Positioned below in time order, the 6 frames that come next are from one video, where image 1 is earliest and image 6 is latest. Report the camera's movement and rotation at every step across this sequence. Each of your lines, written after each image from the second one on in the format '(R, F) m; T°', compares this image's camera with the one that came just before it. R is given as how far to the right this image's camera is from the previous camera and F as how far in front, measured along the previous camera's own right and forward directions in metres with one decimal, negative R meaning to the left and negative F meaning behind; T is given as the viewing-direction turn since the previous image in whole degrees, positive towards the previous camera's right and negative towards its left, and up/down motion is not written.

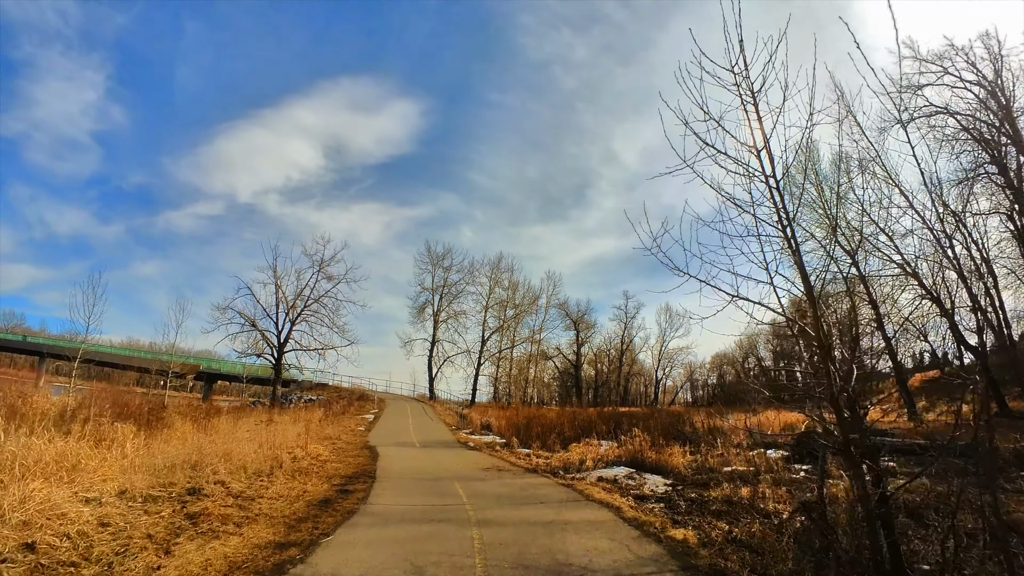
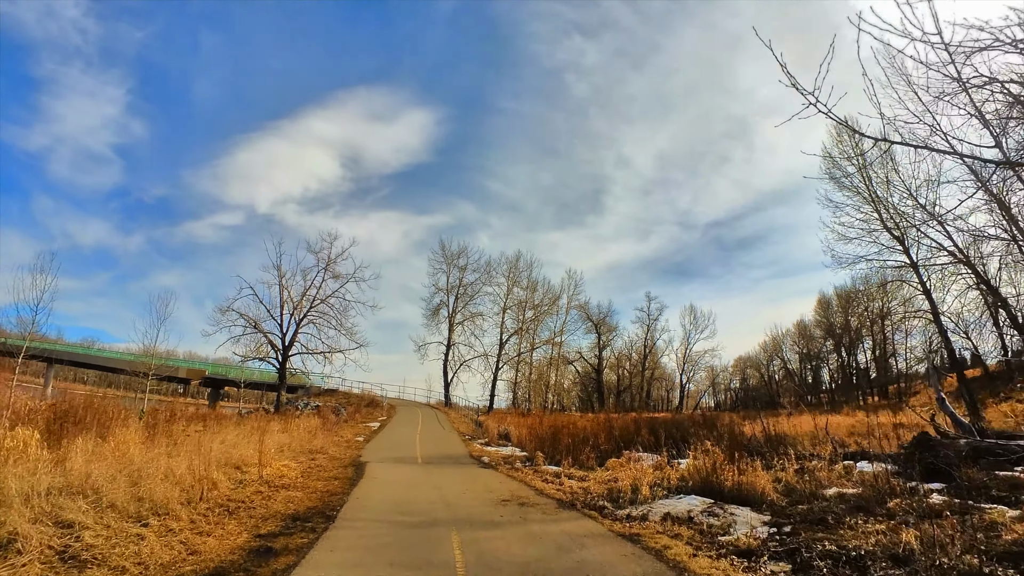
(-0.1, +3.4) m; -2°
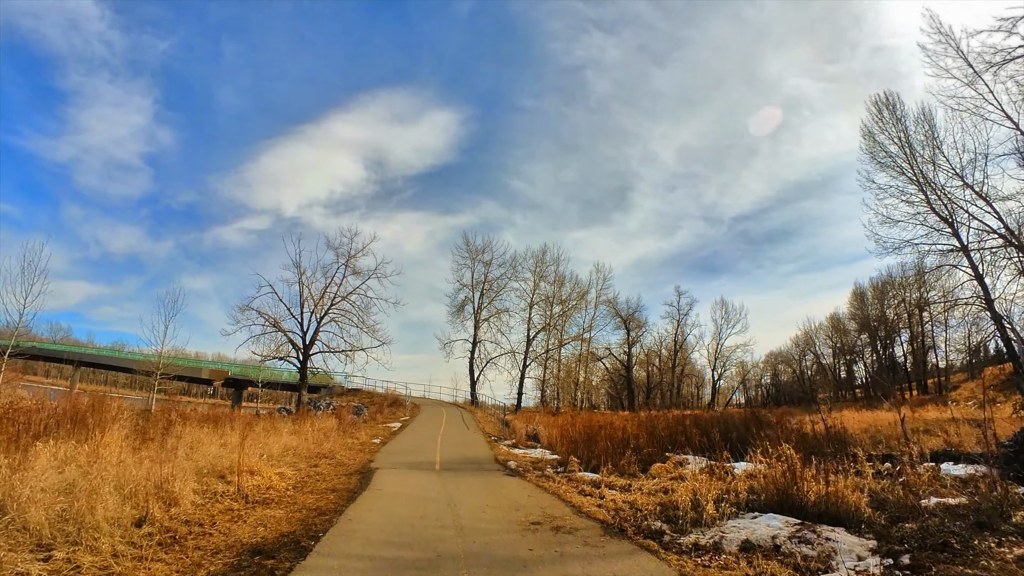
(0.0, +1.8) m; -3°
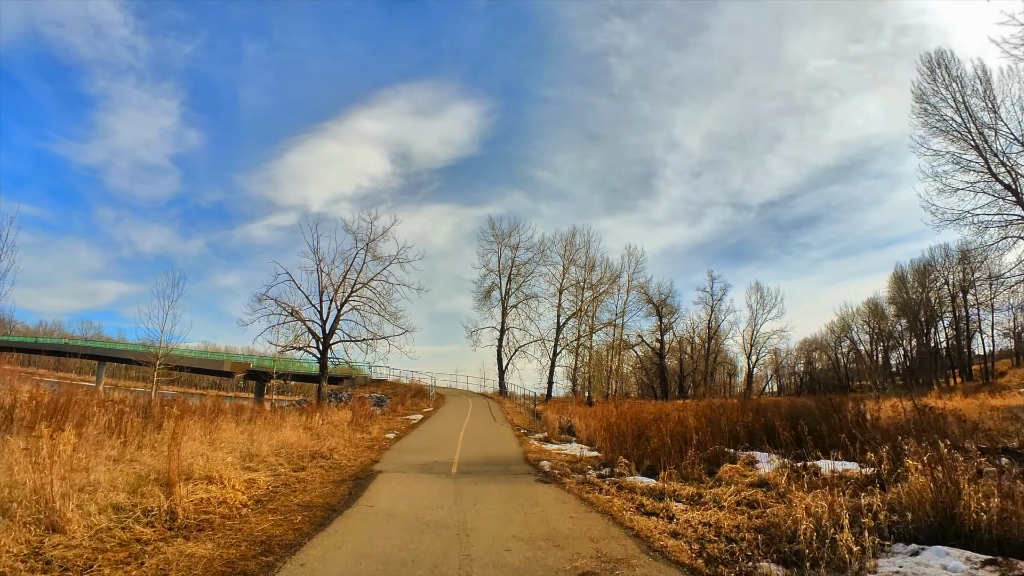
(-0.1, +2.4) m; -3°
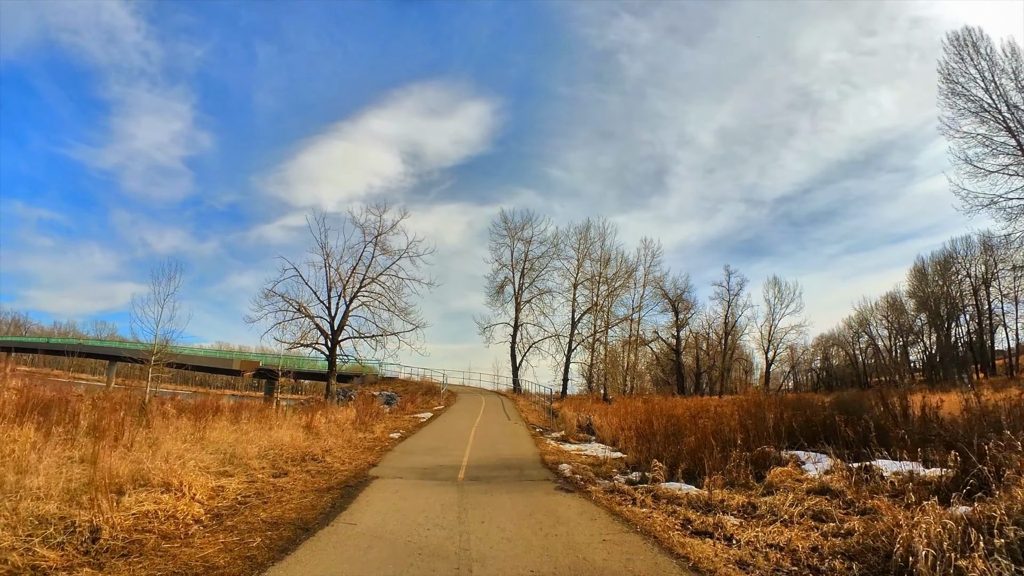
(0.0, +1.3) m; -1°
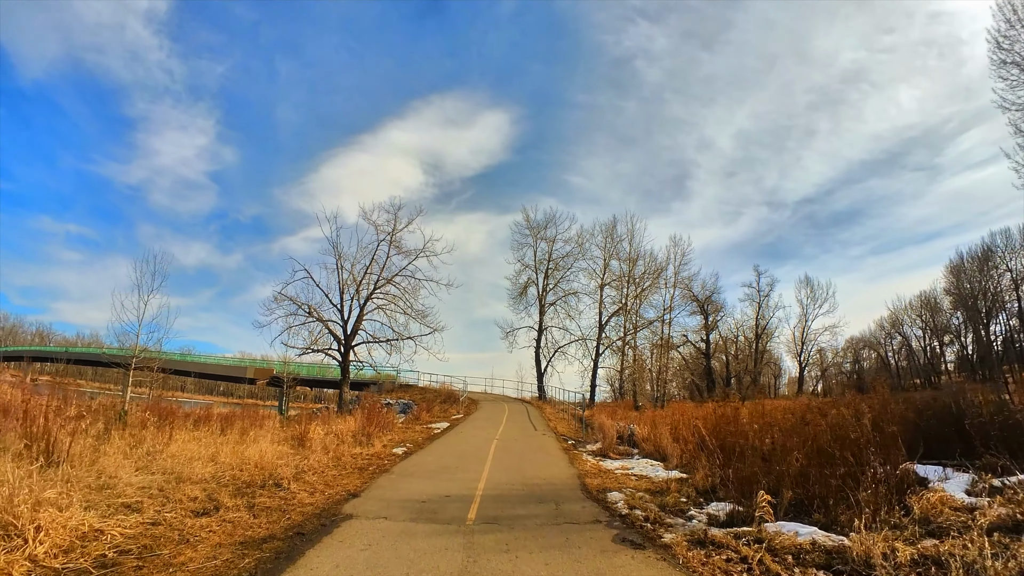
(-0.1, +2.5) m; -2°
